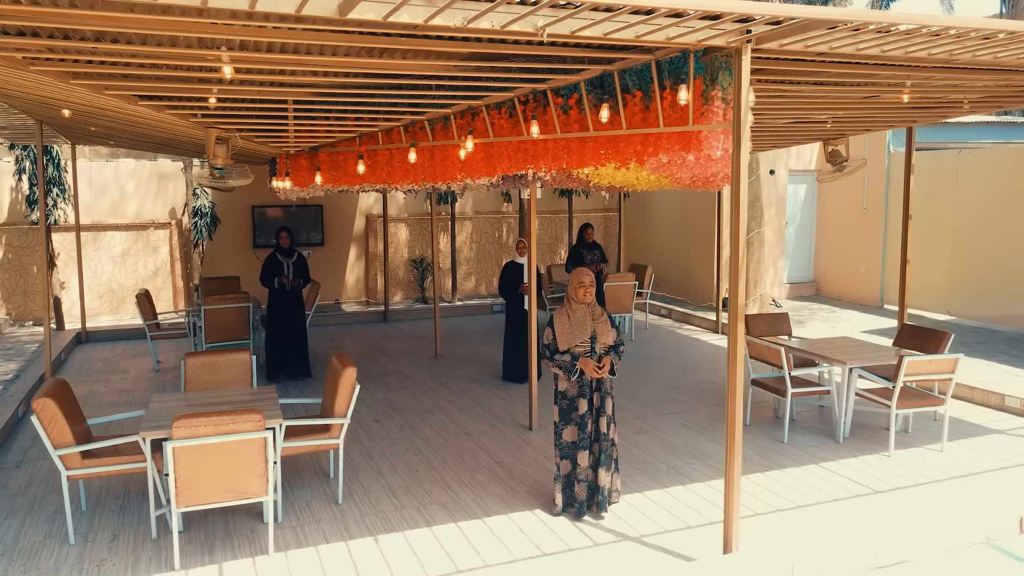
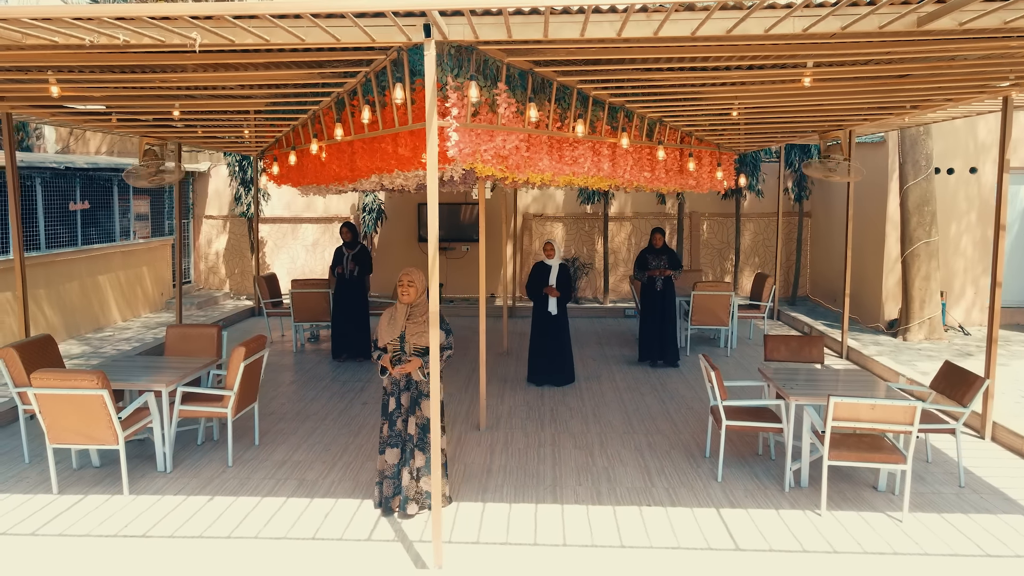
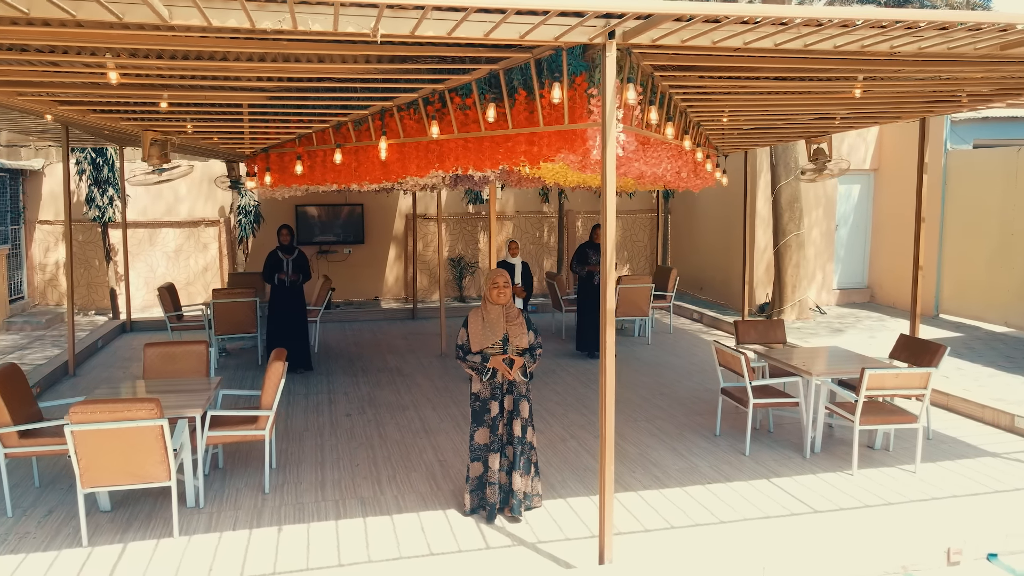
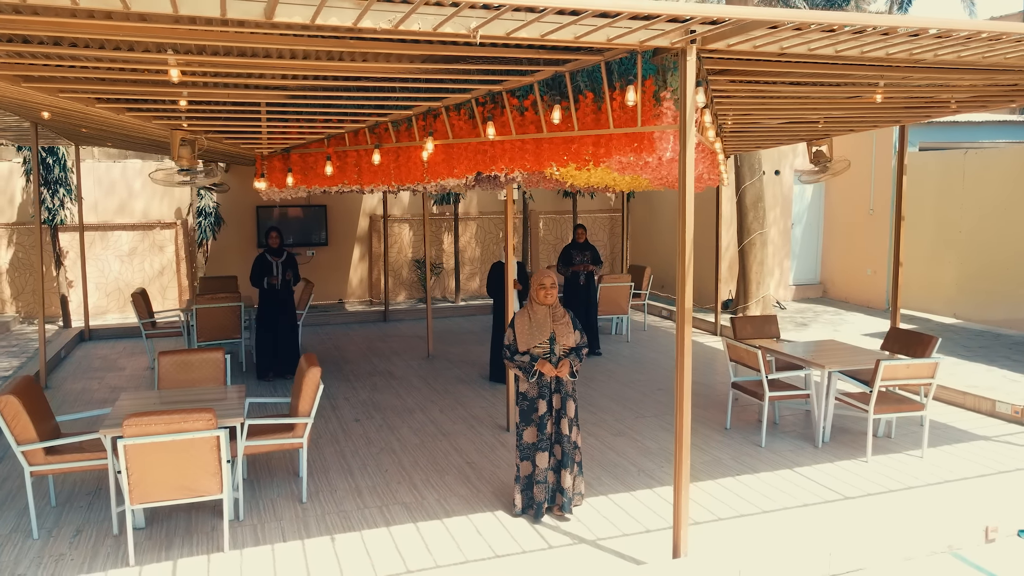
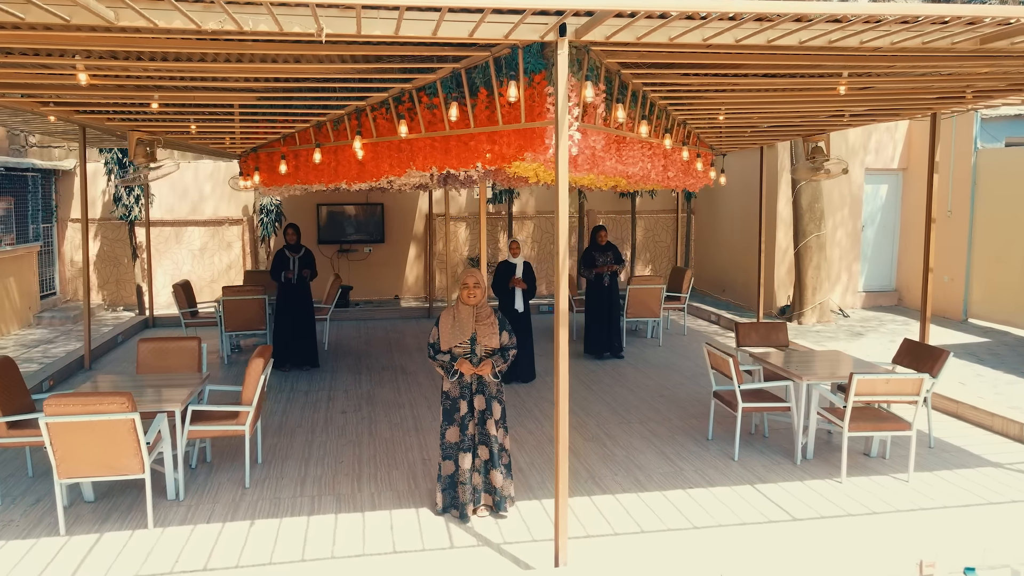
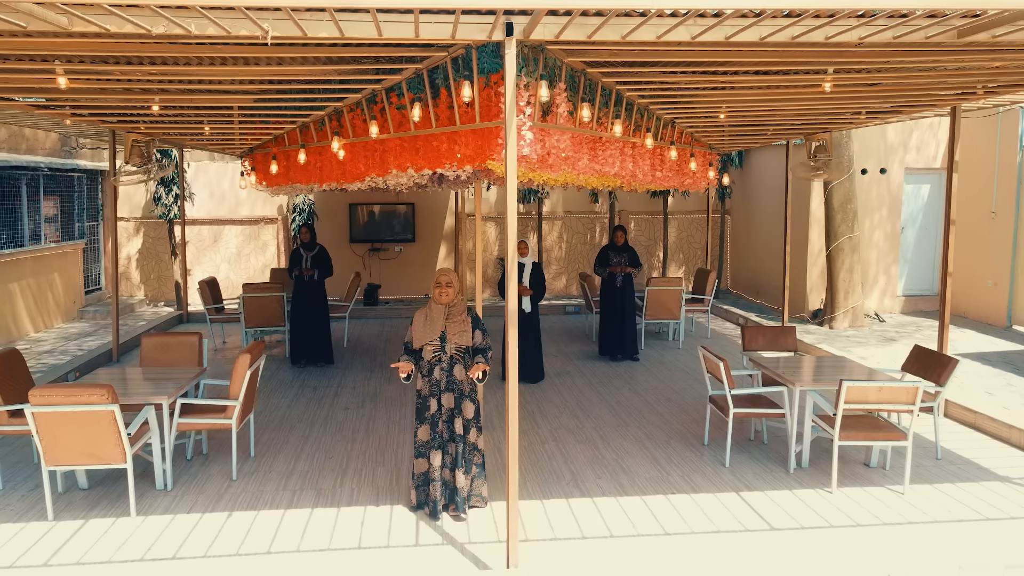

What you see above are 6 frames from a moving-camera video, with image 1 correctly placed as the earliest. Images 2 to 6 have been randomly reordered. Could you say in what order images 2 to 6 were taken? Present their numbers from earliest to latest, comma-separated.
4, 3, 5, 6, 2
